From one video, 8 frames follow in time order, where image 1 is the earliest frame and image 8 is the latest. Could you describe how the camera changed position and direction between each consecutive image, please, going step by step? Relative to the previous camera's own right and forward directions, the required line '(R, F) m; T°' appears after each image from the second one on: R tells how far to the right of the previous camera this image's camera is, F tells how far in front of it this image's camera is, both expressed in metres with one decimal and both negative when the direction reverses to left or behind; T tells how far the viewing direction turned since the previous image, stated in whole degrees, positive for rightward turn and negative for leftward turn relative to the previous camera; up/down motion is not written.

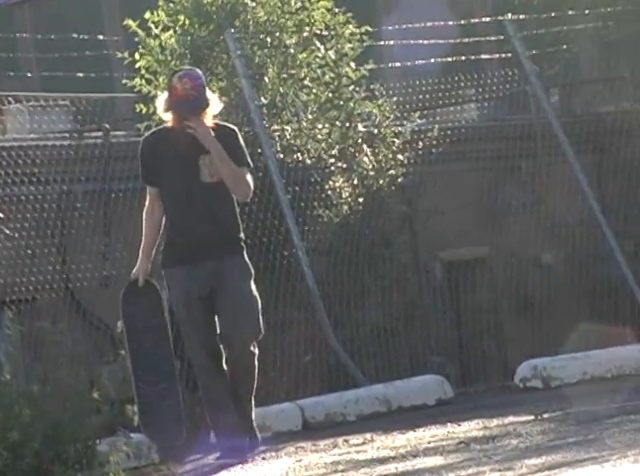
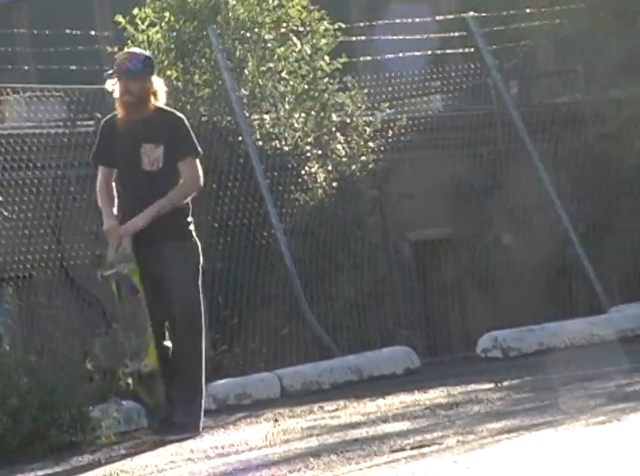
(0.0, -0.8) m; +1°
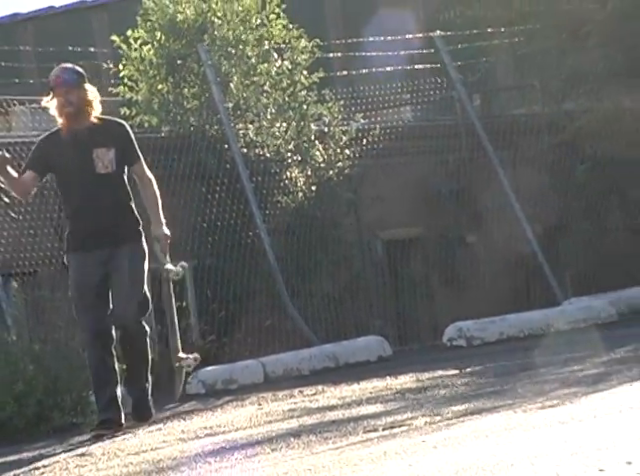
(0.0, -1.1) m; +1°
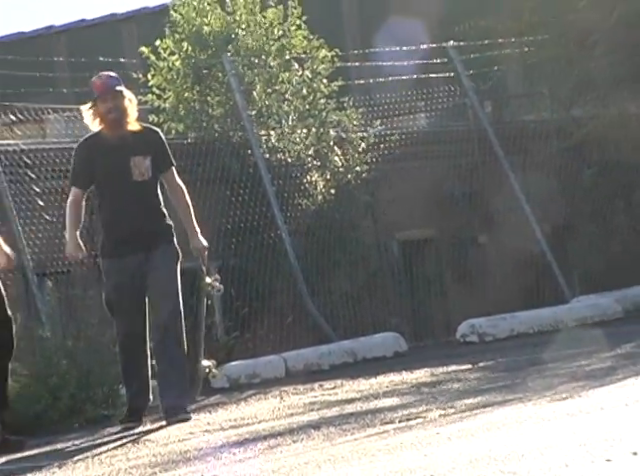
(+0.1, -0.6) m; -1°
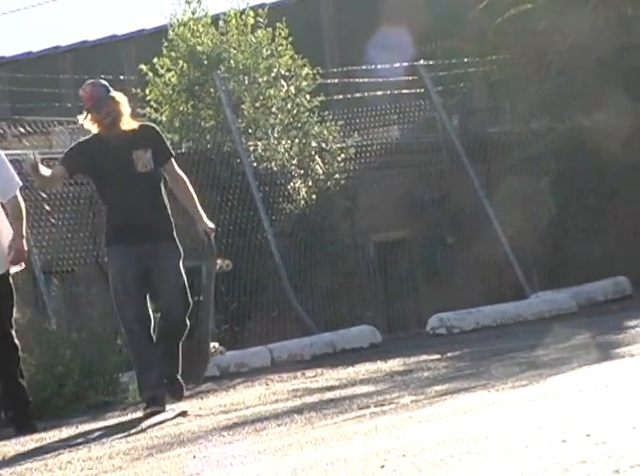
(0.0, -1.3) m; 0°
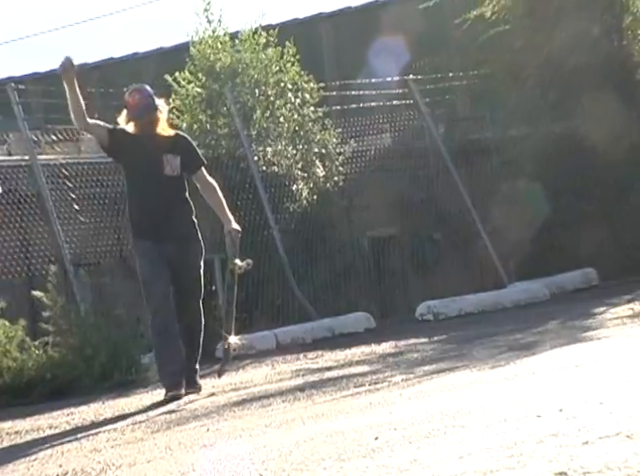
(0.0, -1.7) m; 0°
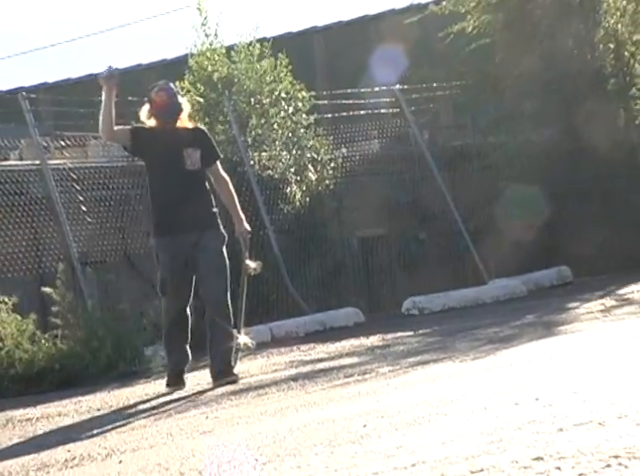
(0.0, -1.1) m; 0°
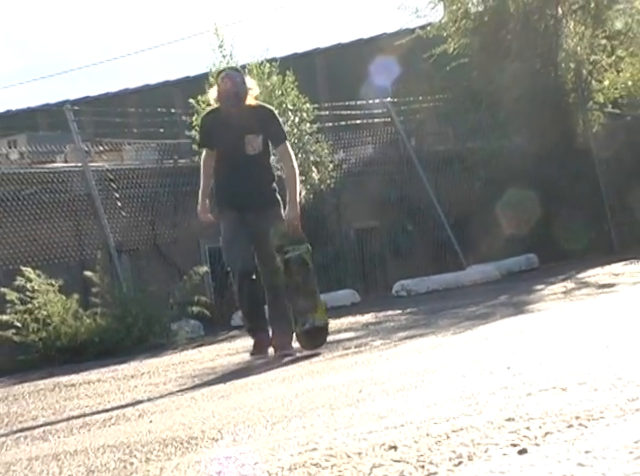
(0.0, -2.7) m; 0°
